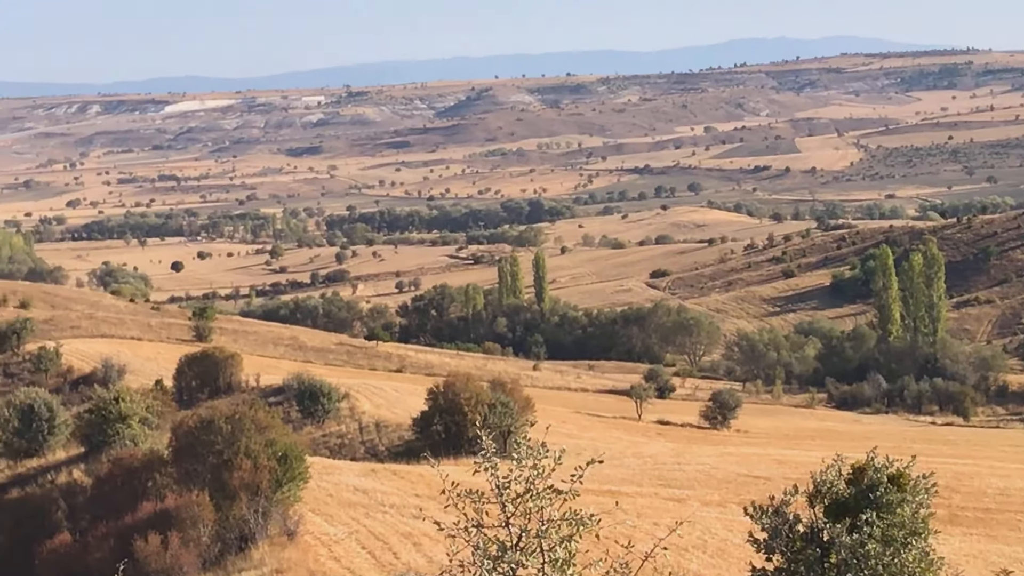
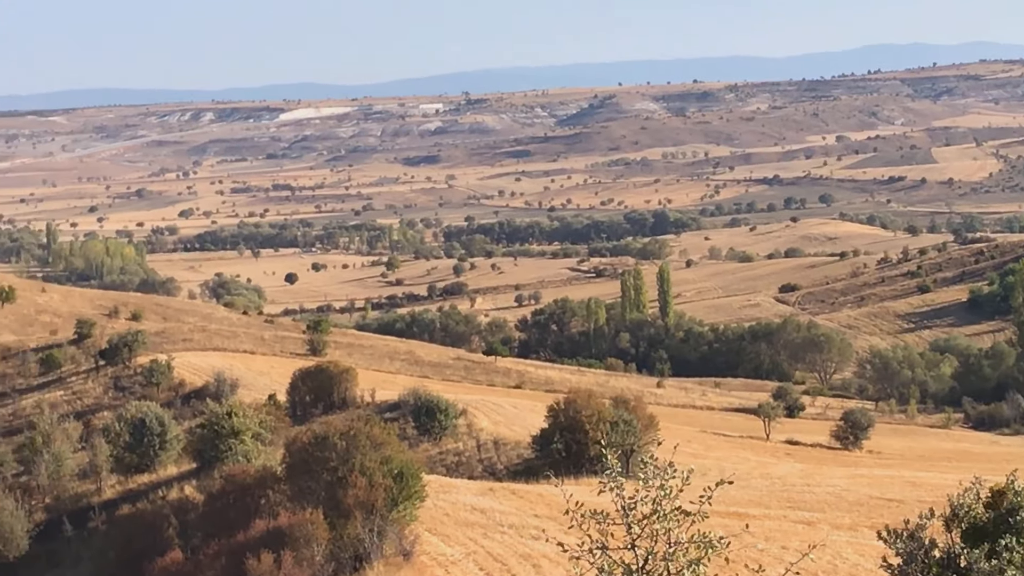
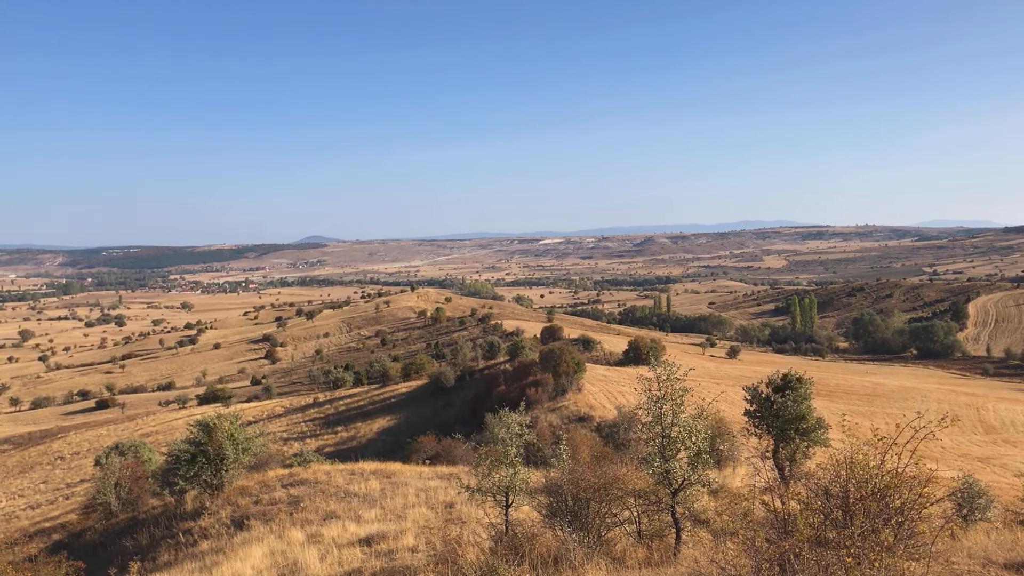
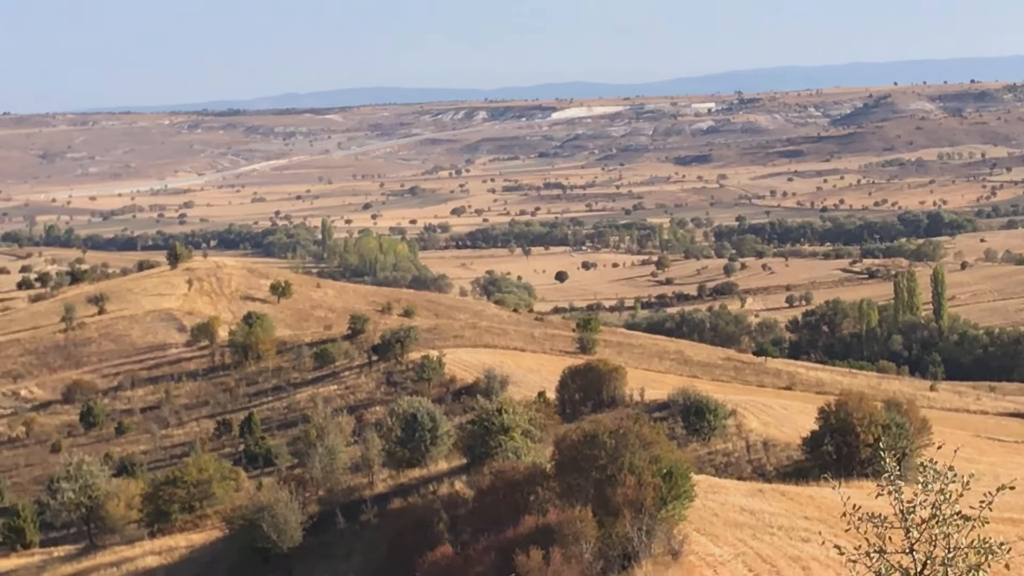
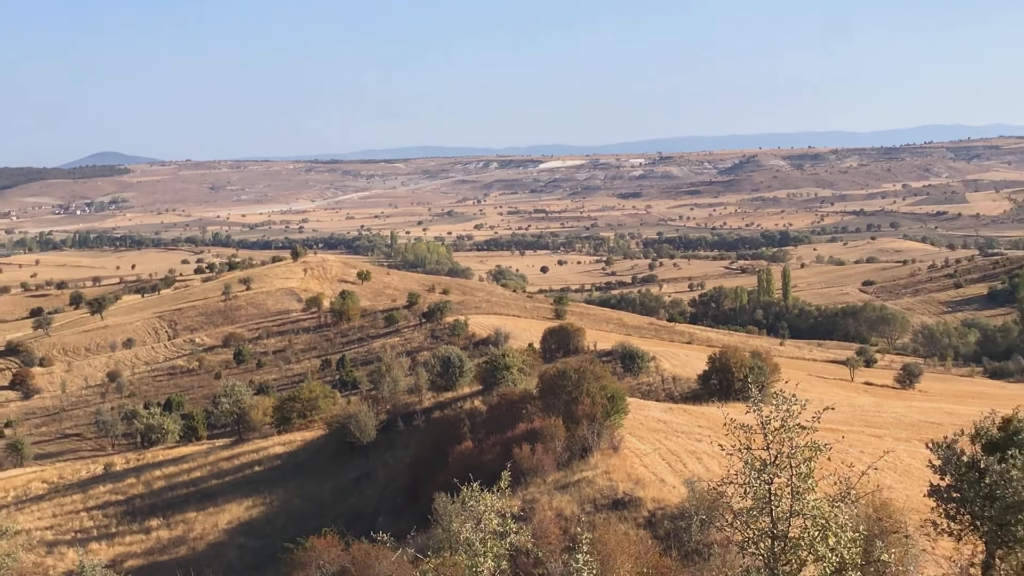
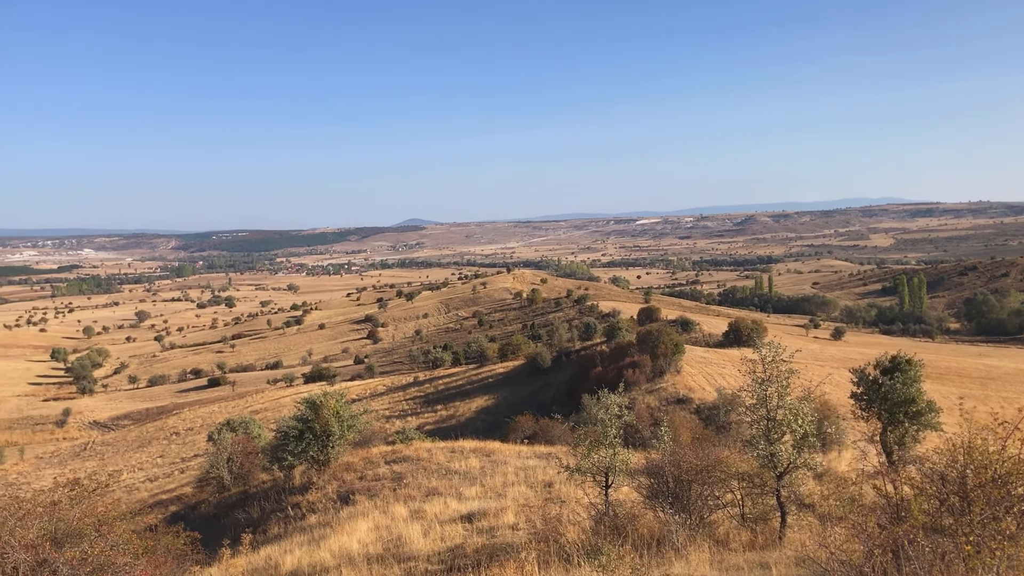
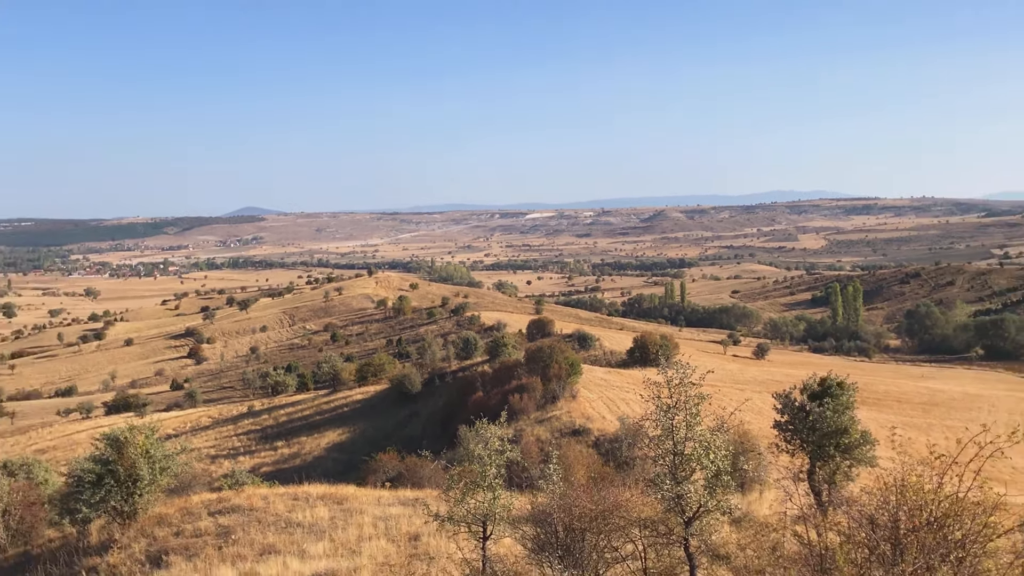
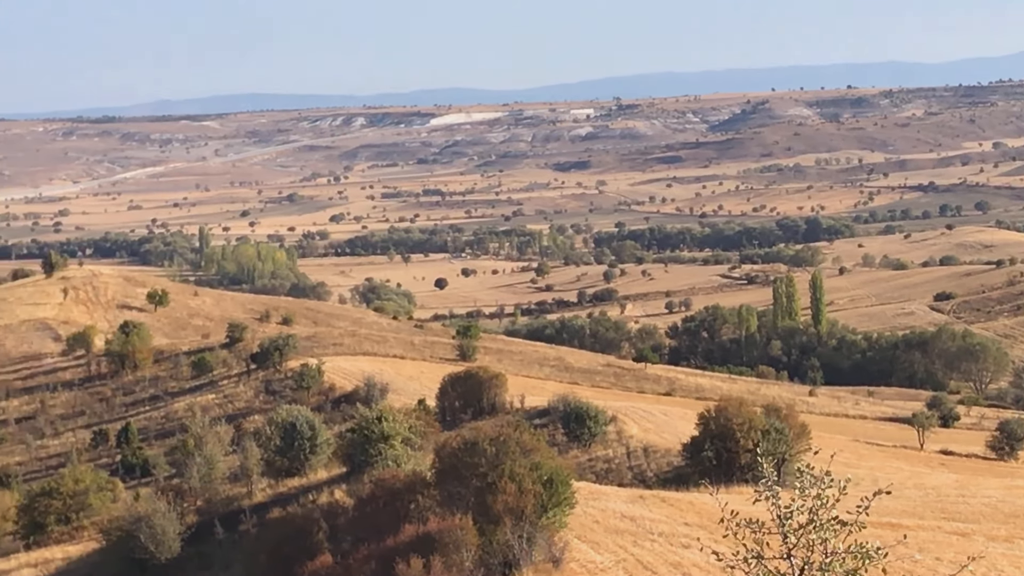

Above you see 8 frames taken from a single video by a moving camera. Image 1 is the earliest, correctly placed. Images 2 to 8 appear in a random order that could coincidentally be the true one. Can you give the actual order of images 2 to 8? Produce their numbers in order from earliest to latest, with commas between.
2, 8, 4, 5, 7, 3, 6
